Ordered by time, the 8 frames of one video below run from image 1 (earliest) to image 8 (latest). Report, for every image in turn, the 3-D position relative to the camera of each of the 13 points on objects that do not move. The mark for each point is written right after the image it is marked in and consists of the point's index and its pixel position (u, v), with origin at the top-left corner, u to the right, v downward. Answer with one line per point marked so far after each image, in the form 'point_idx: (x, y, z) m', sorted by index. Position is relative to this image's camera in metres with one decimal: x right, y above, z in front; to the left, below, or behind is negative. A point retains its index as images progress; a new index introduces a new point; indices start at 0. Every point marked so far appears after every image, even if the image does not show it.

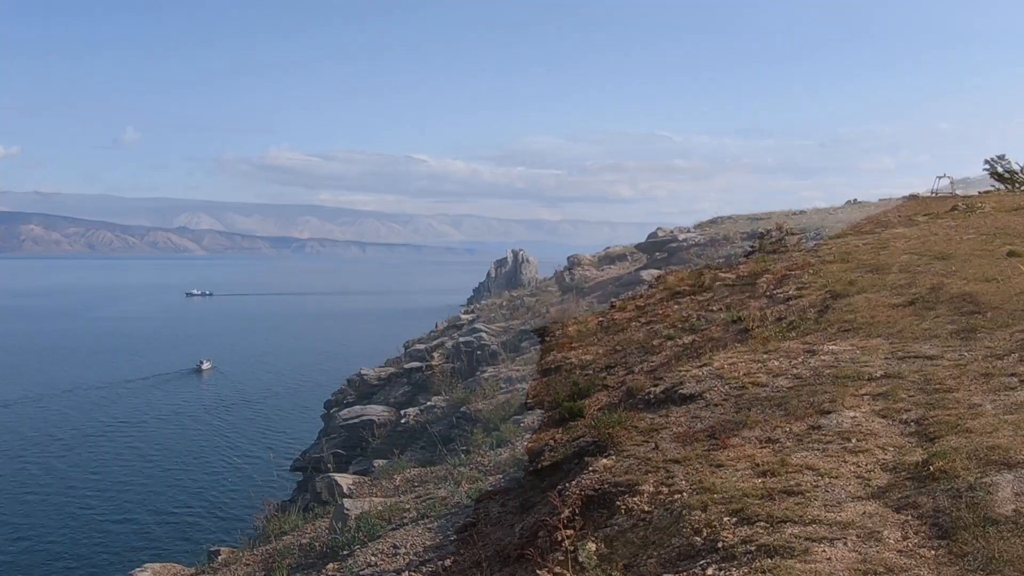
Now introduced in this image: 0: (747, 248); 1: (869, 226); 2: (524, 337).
0: (+5.3, +0.9, +16.8) m
1: (+7.5, +1.3, +15.9) m
2: (+0.4, -1.1, +17.1) m
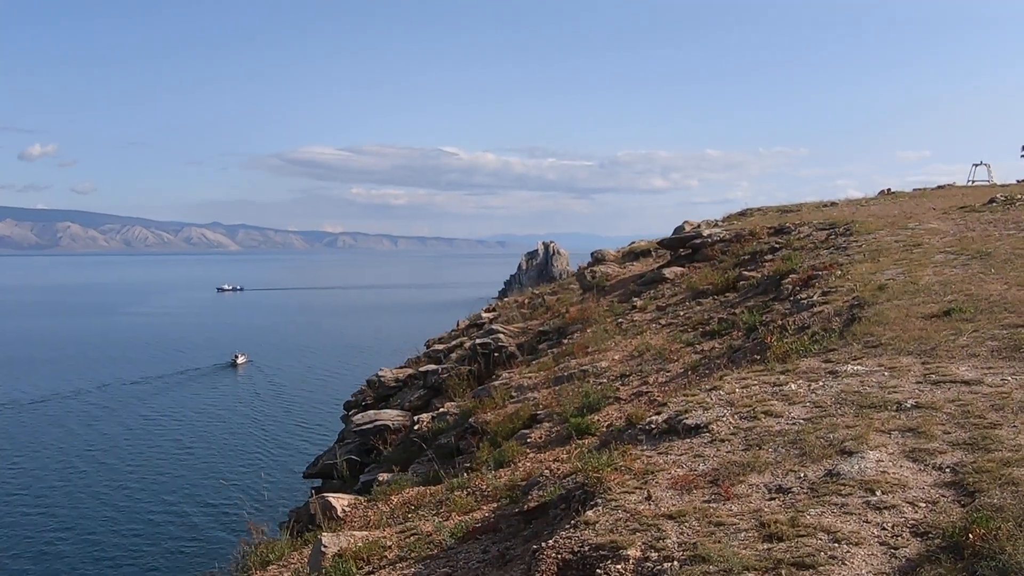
0: (+5.7, +1.0, +16.1) m
1: (+7.9, +1.4, +15.1) m
2: (+0.7, -1.1, +16.6) m
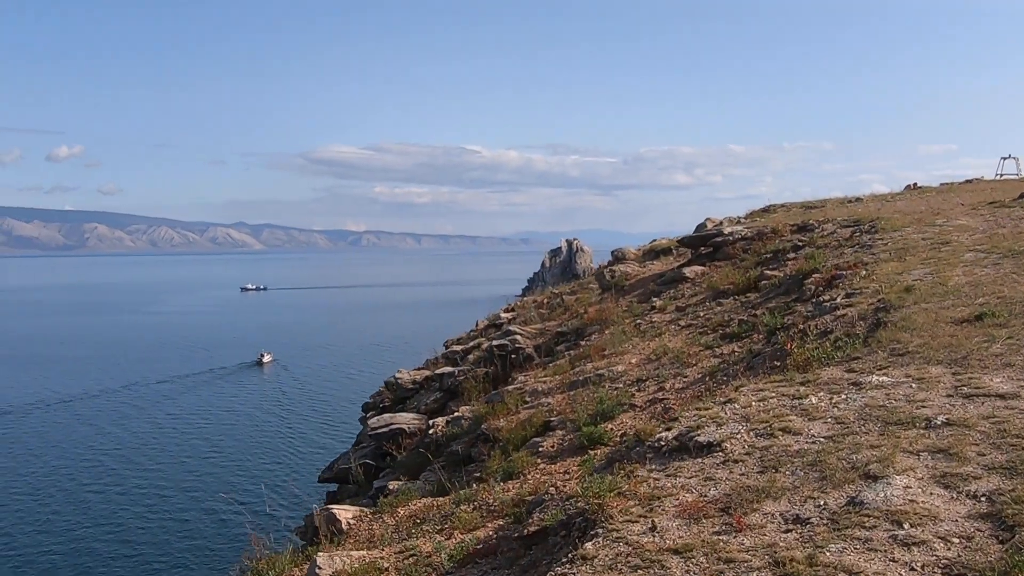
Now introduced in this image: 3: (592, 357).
0: (+6.0, +1.0, +15.7) m
1: (+8.1, +1.4, +14.6) m
2: (+1.1, -1.1, +16.3) m
3: (+1.3, -1.1, +12.1) m
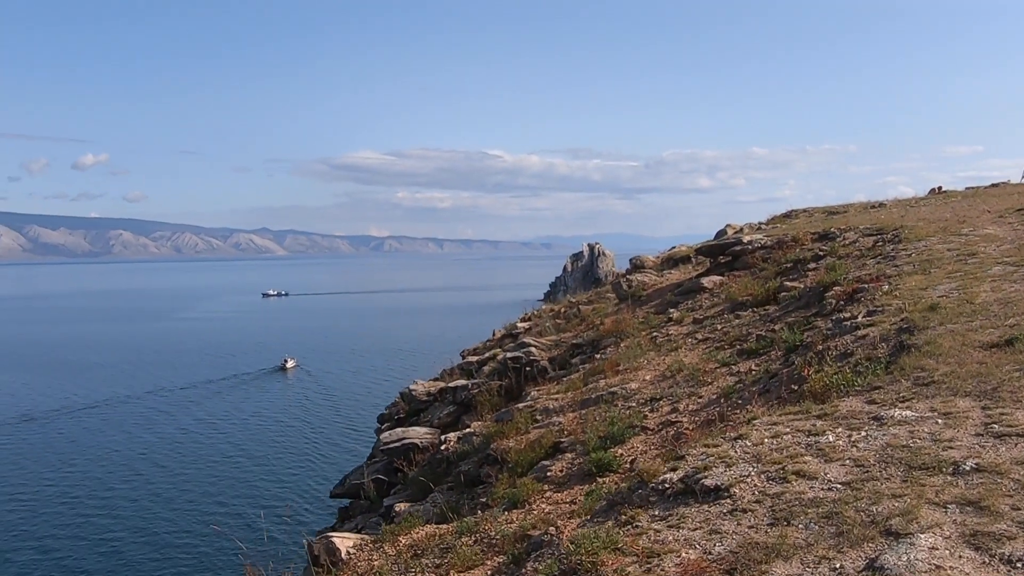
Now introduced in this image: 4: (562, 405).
0: (+6.3, +0.8, +15.3) m
1: (+8.4, +1.2, +14.2) m
2: (+1.4, -1.4, +16.1) m
3: (+1.5, -1.3, +11.9) m
4: (+0.7, -1.6, +10.3) m
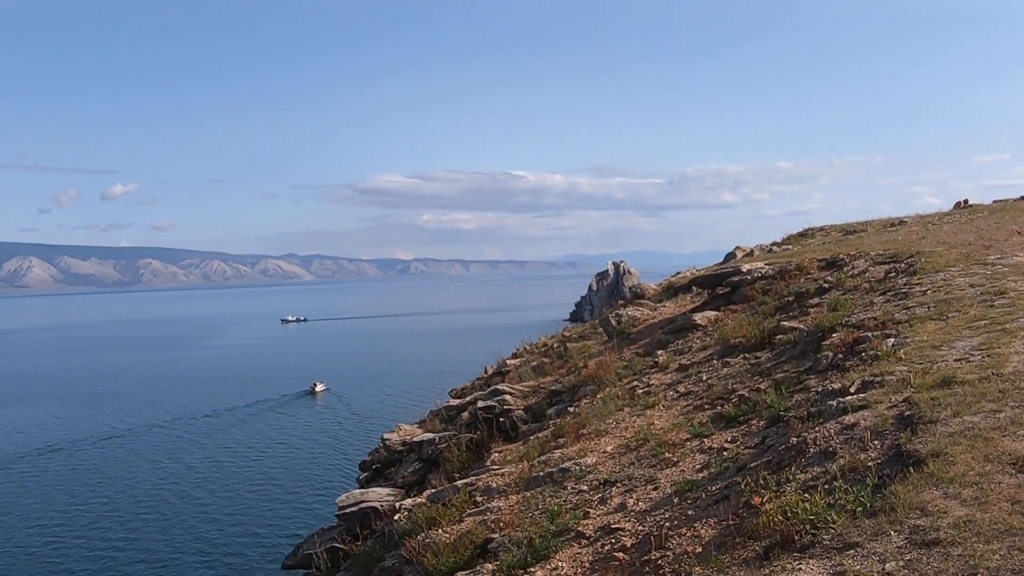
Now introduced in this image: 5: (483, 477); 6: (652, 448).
0: (+5.6, +0.1, +13.5) m
1: (+7.7, +0.6, +12.3) m
2: (+0.8, -2.1, +14.4) m
3: (+0.8, -2.0, +10.2) m
4: (-0.1, -2.3, +8.7) m
5: (-0.3, -2.3, +9.1) m
6: (+1.5, -1.7, +8.1) m
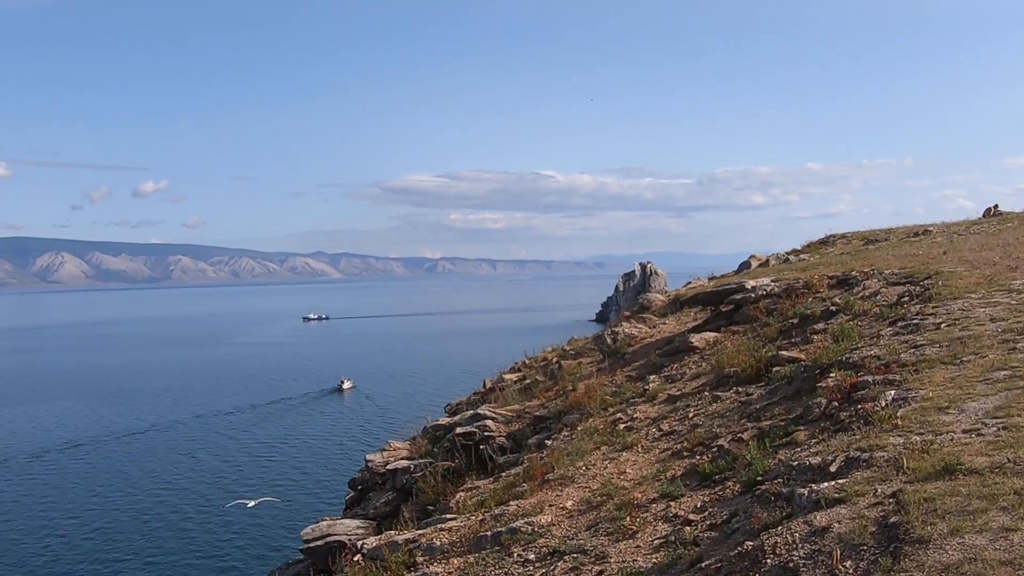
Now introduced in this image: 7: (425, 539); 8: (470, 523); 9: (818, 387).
0: (+5.2, -0.3, +12.3) m
1: (+7.3, +0.3, +11.0) m
2: (+0.5, -2.5, +13.3) m
3: (+0.3, -2.3, +9.1) m
4: (-0.6, -2.6, +7.6) m
5: (-0.9, -2.6, +8.1) m
6: (+1.0, -2.1, +7.0) m
7: (-0.9, -2.6, +7.9) m
8: (-0.4, -2.5, +8.2) m
9: (+3.3, -1.0, +7.9) m
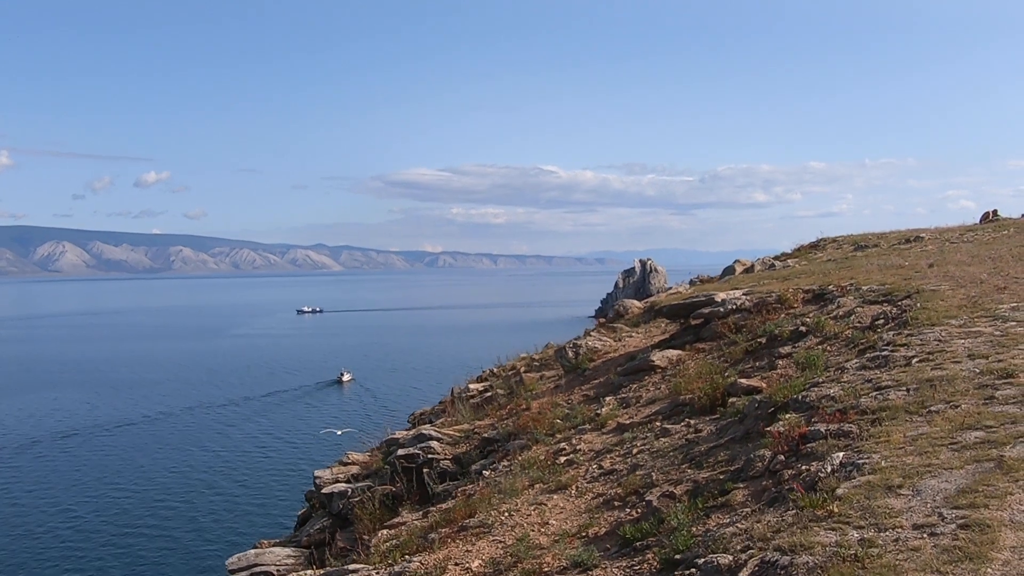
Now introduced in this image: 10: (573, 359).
0: (+4.4, -0.5, +11.2) m
1: (+6.4, 0.0, +10.0) m
2: (-0.4, -2.6, +12.3) m
3: (-0.7, -2.5, +8.1) m
4: (-1.5, -2.8, +6.6) m
5: (-1.8, -2.8, +7.0) m
6: (0.0, -2.3, +6.0) m
7: (-1.8, -2.8, +6.8) m
8: (-1.3, -2.7, +7.1) m
9: (+2.4, -1.3, +6.9) m
10: (+1.2, -1.4, +14.9) m
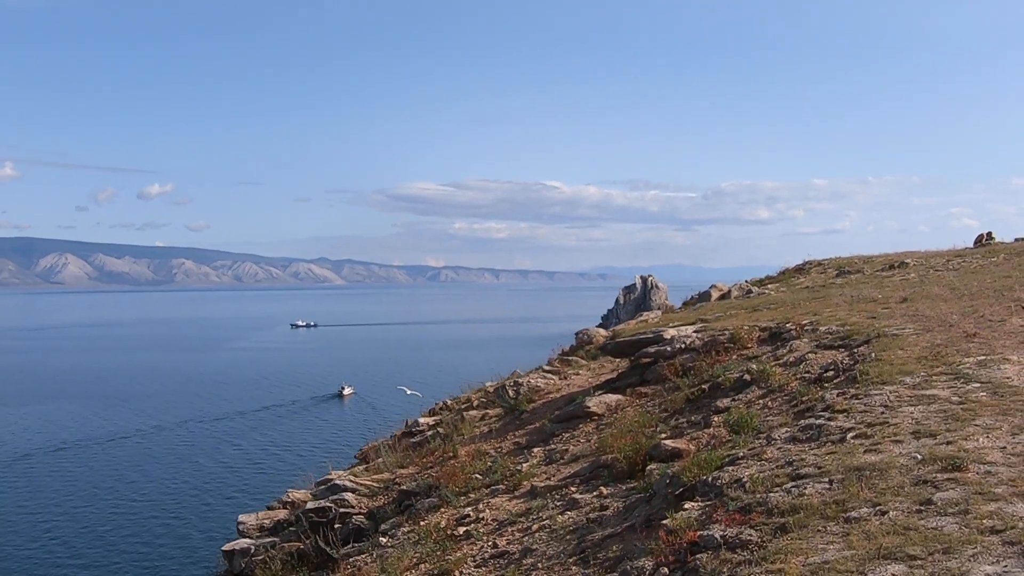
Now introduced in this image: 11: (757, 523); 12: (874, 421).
0: (+3.2, -1.1, +10.0) m
1: (+5.2, -0.6, +8.7) m
2: (-1.6, -3.2, +10.9) m
3: (-1.9, -3.0, +6.7) m
4: (-2.7, -3.2, +5.3) m
5: (-3.0, -3.2, +5.7) m
6: (-1.2, -2.7, +4.7) m
7: (-3.0, -3.2, +5.5) m
8: (-2.5, -3.1, +5.8) m
9: (+1.2, -1.7, +5.6) m
10: (0.0, -2.0, +13.6) m
11: (+1.6, -1.5, +4.9) m
12: (+3.0, -1.1, +6.3) m
